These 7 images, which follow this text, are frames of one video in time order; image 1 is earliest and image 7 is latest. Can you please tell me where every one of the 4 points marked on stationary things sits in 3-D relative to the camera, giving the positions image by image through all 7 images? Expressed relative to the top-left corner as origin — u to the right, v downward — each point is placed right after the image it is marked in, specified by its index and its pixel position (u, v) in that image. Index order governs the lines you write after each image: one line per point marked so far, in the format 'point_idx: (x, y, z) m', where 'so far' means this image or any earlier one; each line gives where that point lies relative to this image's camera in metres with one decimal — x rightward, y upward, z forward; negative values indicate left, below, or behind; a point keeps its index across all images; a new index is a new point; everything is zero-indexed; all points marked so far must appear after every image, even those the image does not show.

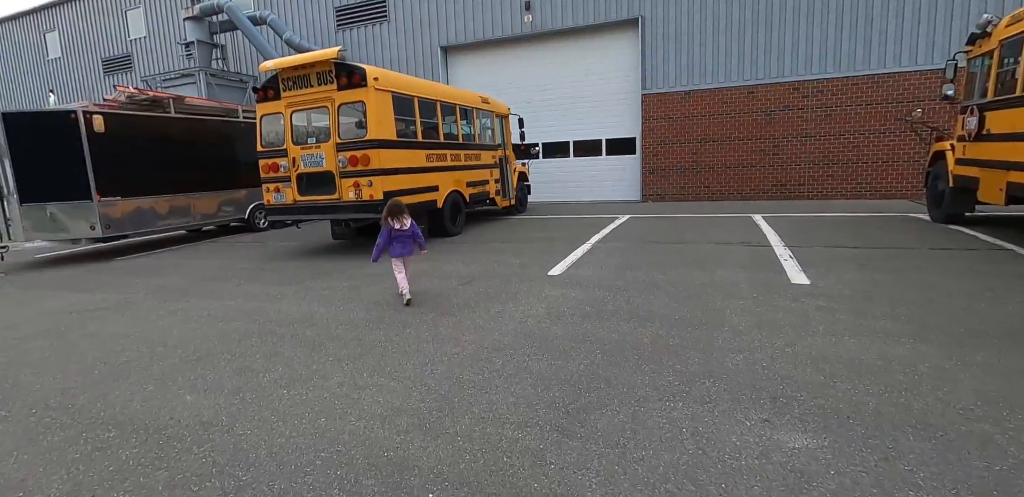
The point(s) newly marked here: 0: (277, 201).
0: (-3.9, +0.8, +8.6) m
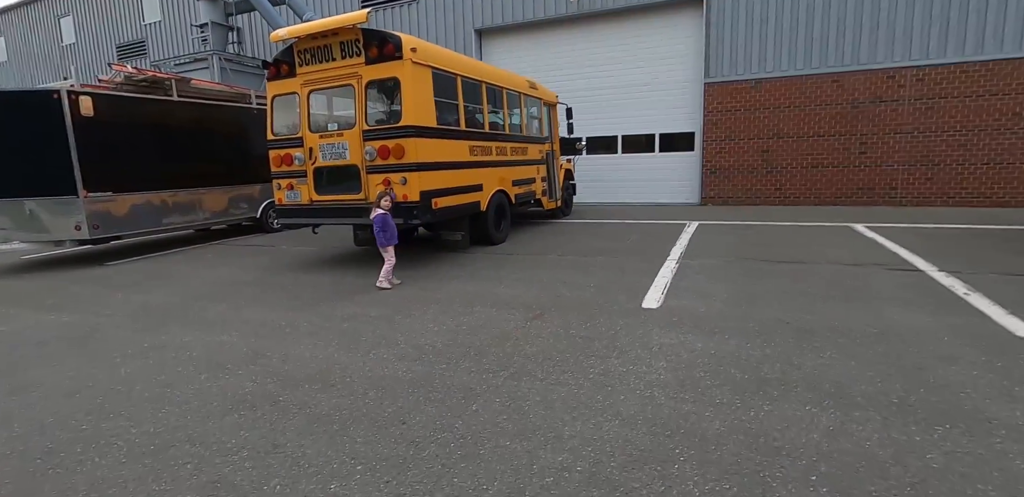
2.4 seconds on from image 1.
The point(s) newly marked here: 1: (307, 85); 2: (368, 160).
0: (-3.1, +0.7, +7.1) m
1: (-2.7, +2.2, +6.8) m
2: (-1.8, +1.1, +6.5) m
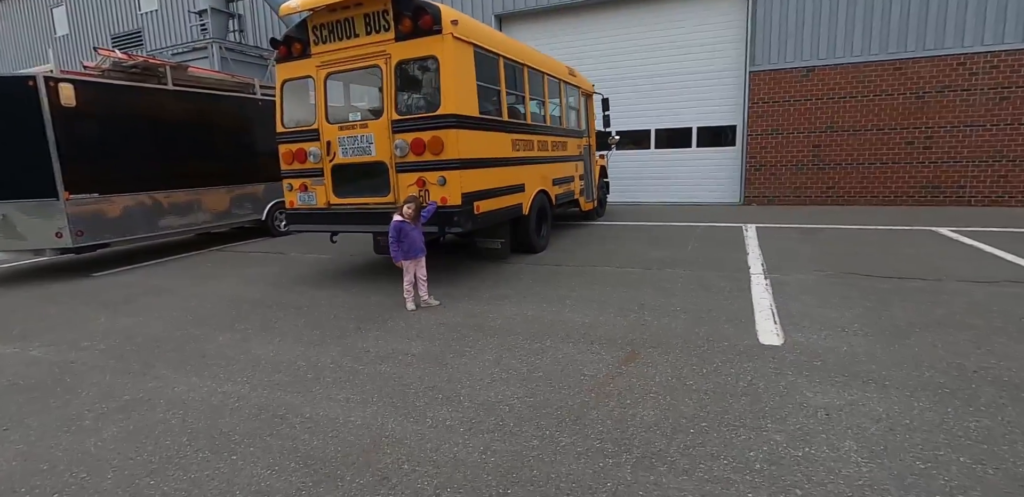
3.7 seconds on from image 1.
0: (-2.4, +0.5, +6.0) m
1: (-2.1, +2.0, +5.7) m
2: (-1.2, +1.0, +5.4) m
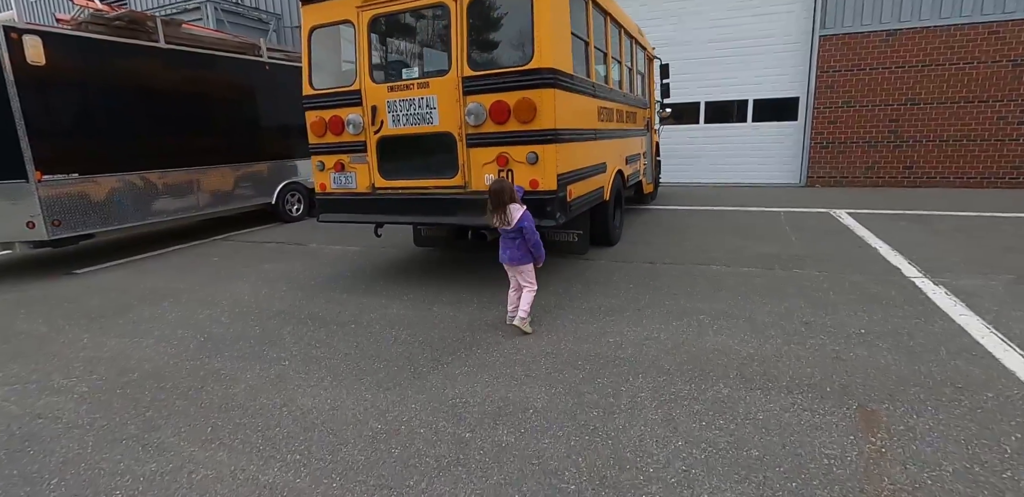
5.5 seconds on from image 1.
0: (-1.6, +0.6, +4.8) m
1: (-1.2, +2.0, +4.4) m
2: (-0.3, +1.0, +4.1) m
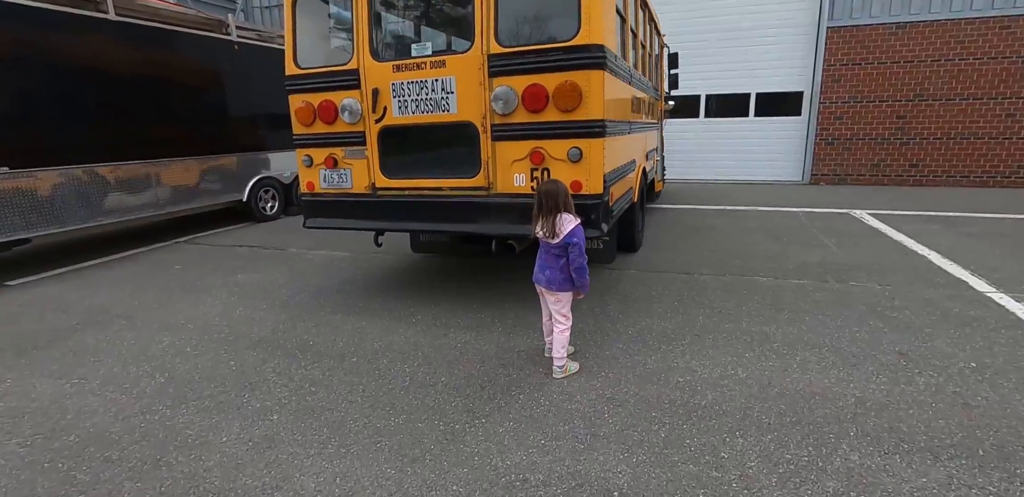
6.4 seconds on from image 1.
0: (-1.4, +0.5, +4.0) m
1: (-1.0, +1.9, +3.6) m
2: (-0.1, +0.9, +3.4) m
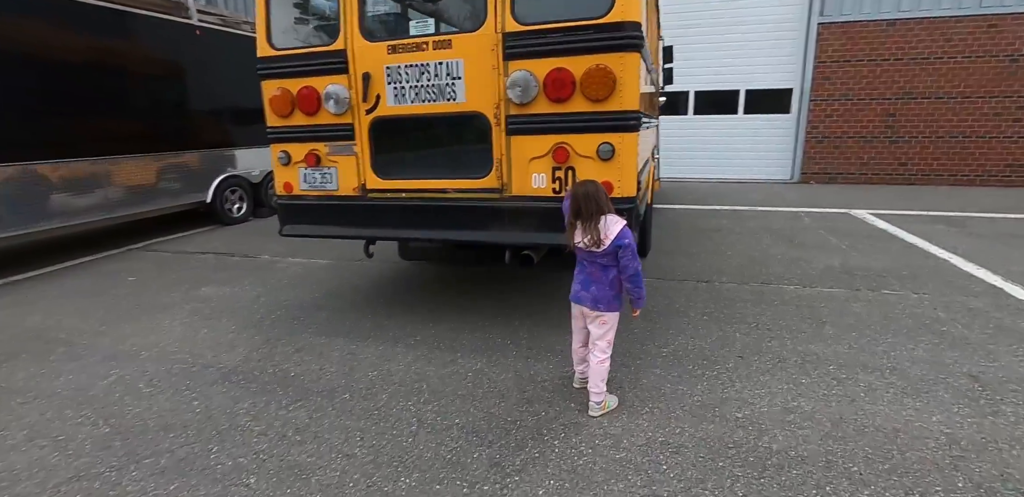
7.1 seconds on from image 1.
0: (-1.3, +0.4, +3.4) m
1: (-0.9, +1.9, +3.0) m
2: (0.0, +0.8, +2.9) m
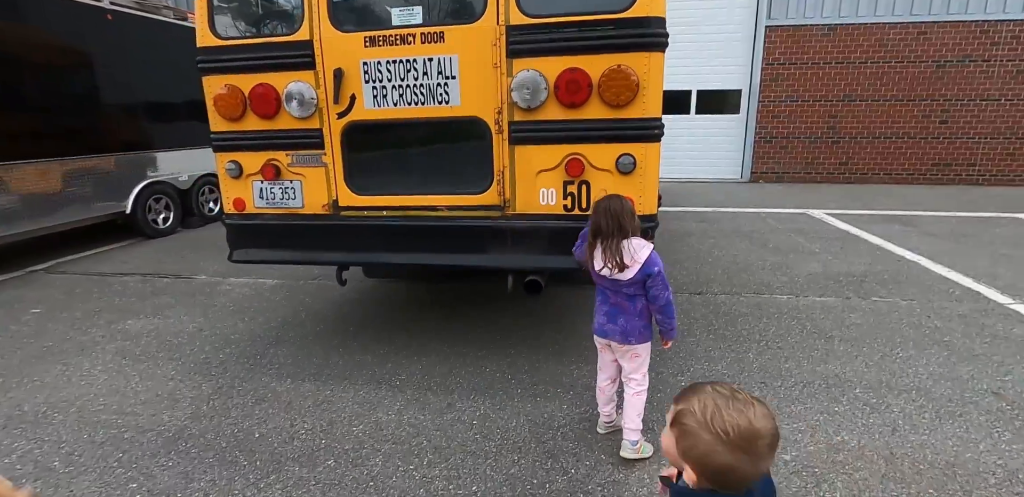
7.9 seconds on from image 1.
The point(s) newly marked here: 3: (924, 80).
0: (-1.3, +0.3, +2.9) m
1: (-0.9, +1.7, +2.5) m
2: (0.0, +0.7, +2.5) m
3: (+7.8, +3.2, +9.8) m
